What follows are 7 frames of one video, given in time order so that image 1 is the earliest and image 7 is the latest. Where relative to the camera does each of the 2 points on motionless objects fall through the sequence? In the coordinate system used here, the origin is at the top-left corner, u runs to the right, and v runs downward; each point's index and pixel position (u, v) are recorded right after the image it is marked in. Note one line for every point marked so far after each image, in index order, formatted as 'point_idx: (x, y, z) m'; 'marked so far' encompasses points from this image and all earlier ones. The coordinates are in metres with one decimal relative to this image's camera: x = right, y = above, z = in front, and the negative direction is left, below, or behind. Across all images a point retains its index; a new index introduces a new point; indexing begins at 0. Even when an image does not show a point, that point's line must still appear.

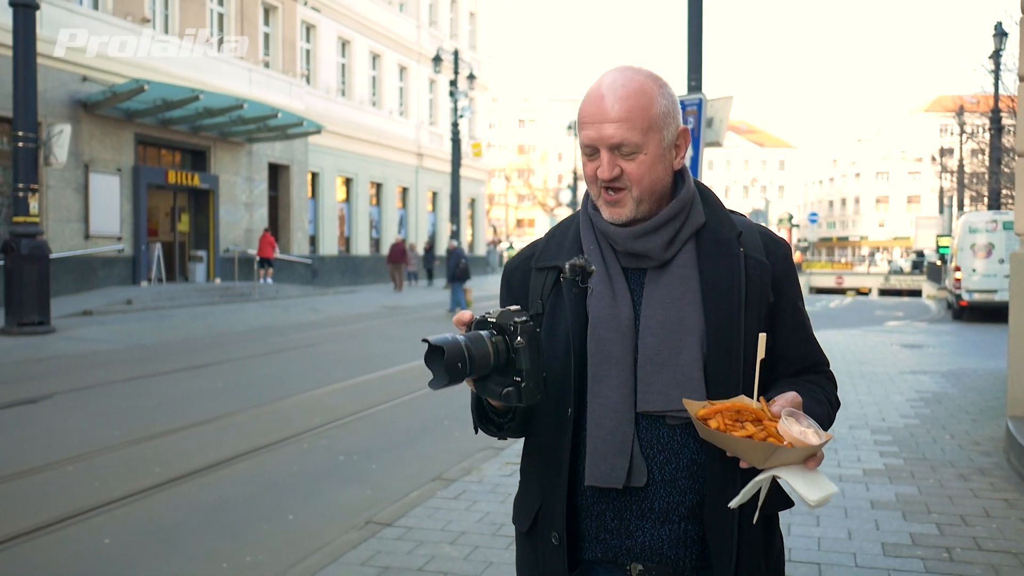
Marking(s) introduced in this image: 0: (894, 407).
0: (+3.5, -1.1, +8.7) m
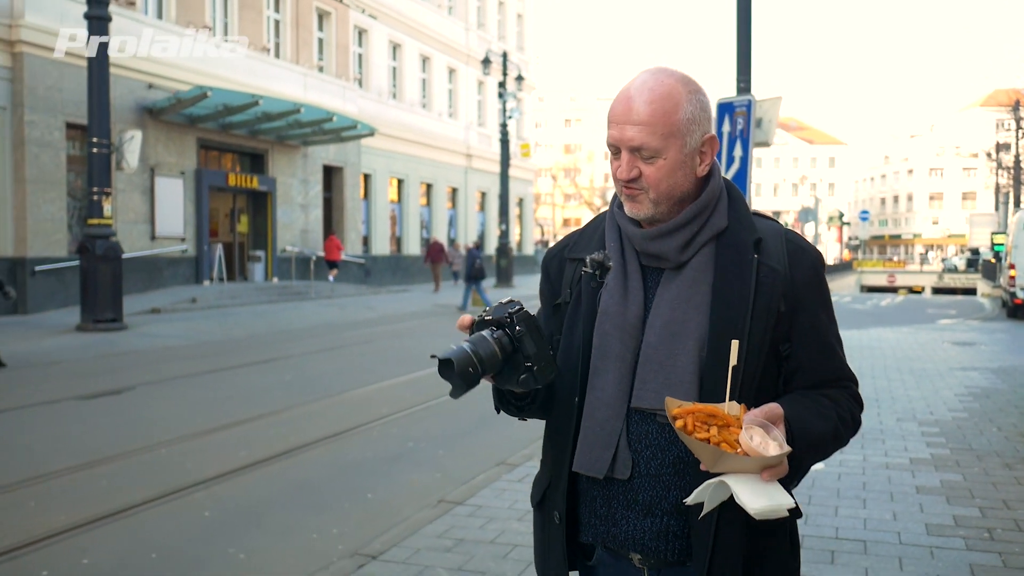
0: (+4.1, -1.1, +8.9) m
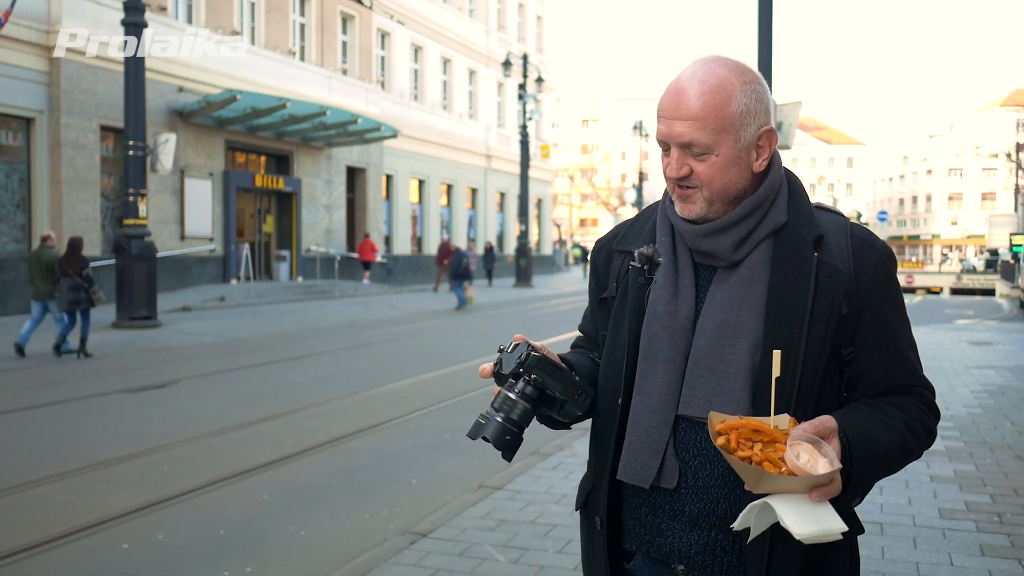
0: (+4.3, -1.1, +9.2) m
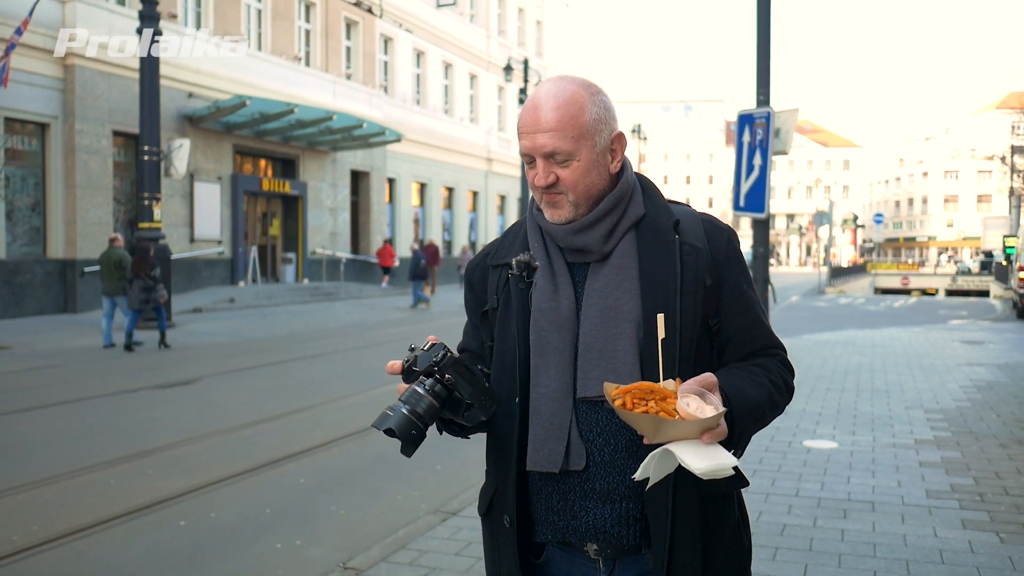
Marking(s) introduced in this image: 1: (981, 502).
0: (+4.5, -1.1, +9.6) m
1: (+2.7, -1.2, +5.4) m
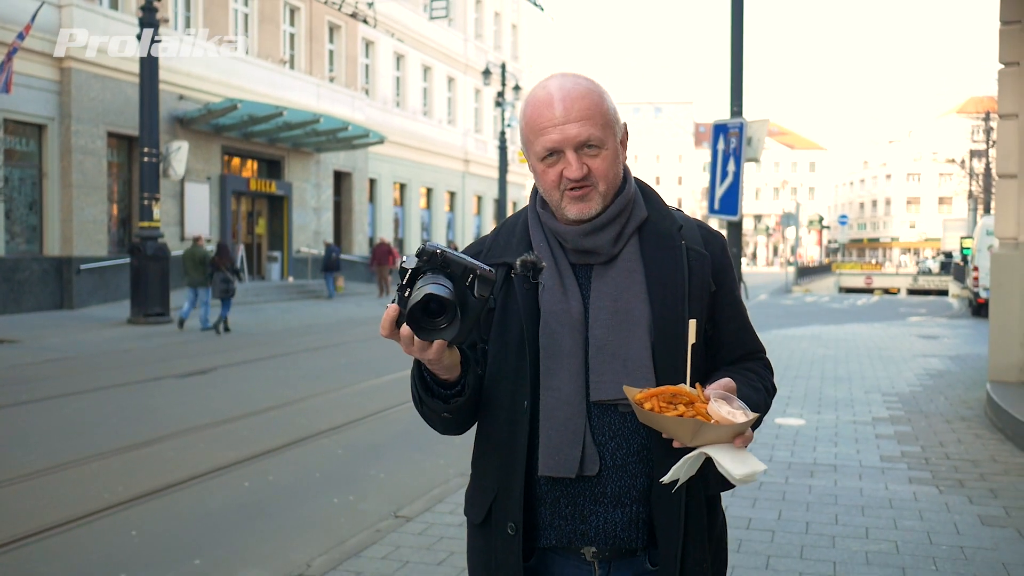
0: (+4.4, -1.0, +10.6) m
1: (+2.8, -1.2, +6.3) m
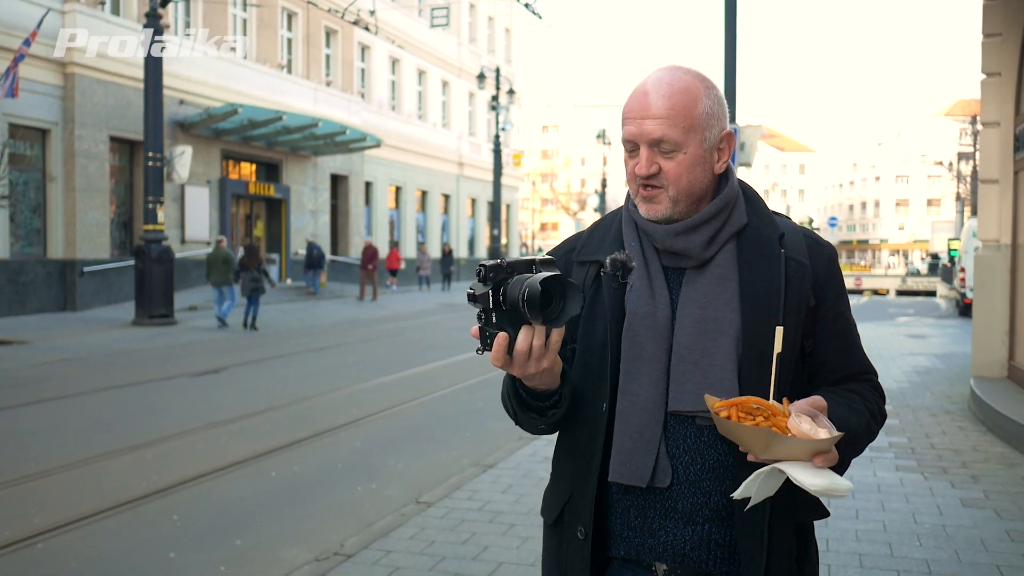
0: (+4.5, -1.0, +11.1) m
1: (+2.8, -1.2, +6.7) m
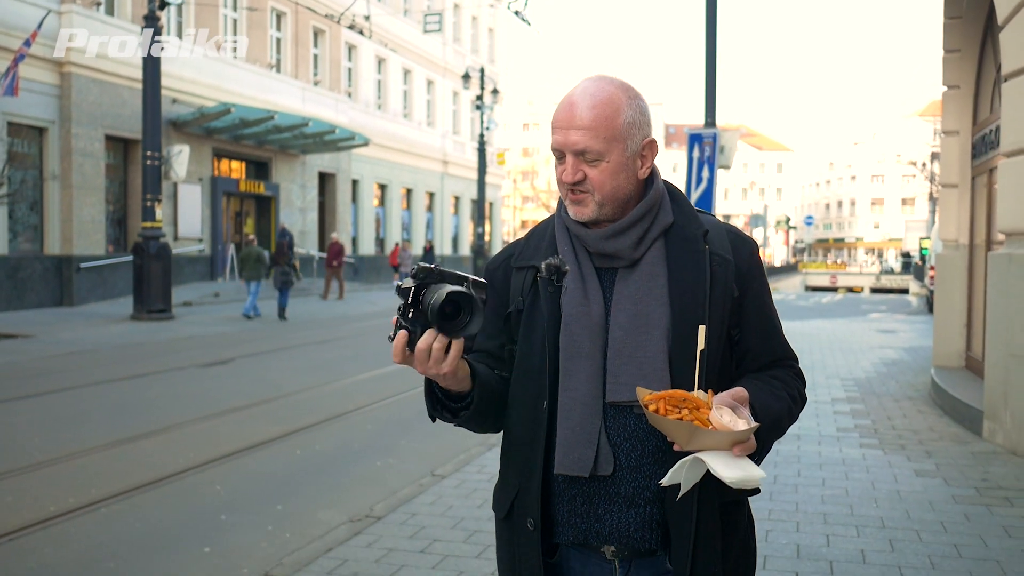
0: (+4.4, -1.0, +11.8) m
1: (+2.9, -1.1, +7.4) m
